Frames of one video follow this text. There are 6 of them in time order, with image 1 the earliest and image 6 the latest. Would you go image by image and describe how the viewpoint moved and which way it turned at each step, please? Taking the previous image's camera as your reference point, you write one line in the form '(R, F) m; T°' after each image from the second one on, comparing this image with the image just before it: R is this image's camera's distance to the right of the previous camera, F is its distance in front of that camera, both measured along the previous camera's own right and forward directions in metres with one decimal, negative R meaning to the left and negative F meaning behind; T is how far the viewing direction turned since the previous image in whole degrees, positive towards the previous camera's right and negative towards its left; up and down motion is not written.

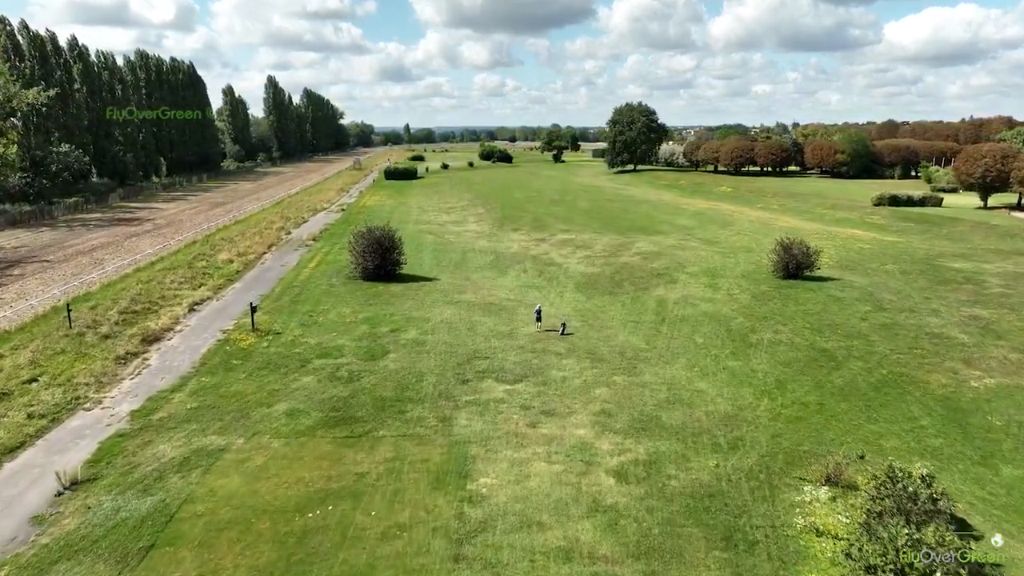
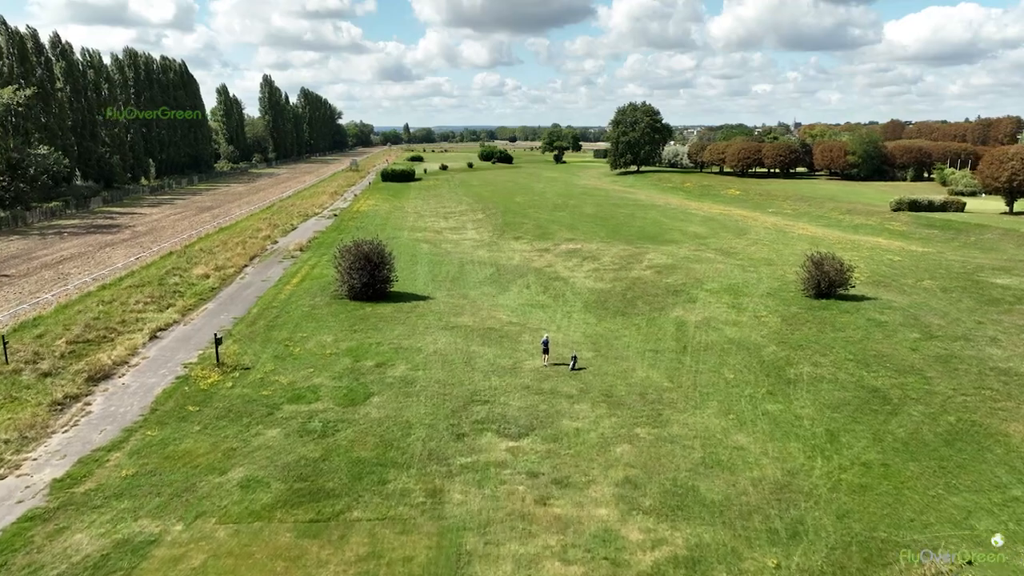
(-0.1, +2.0) m; 0°
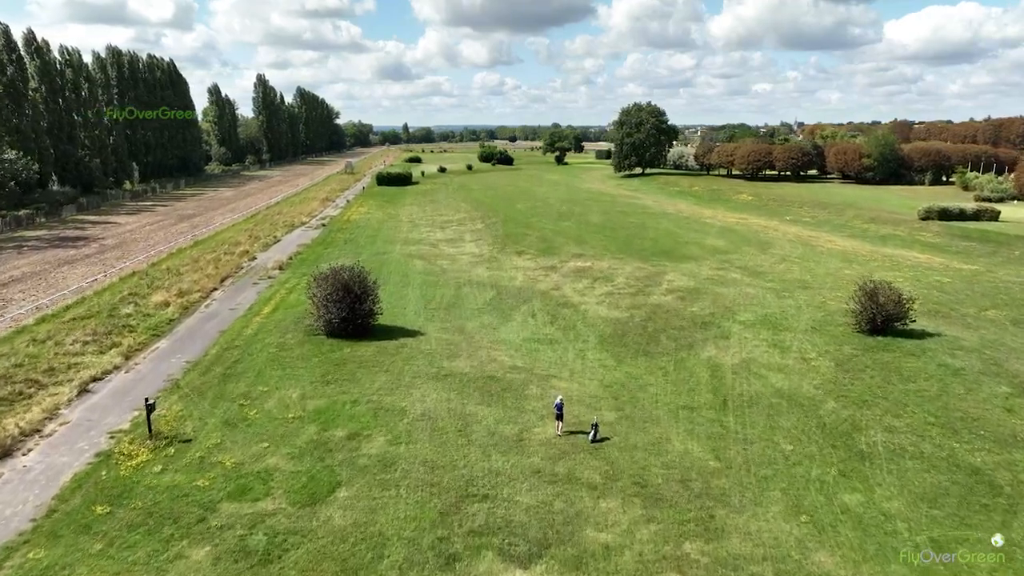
(-0.1, +2.7) m; 0°
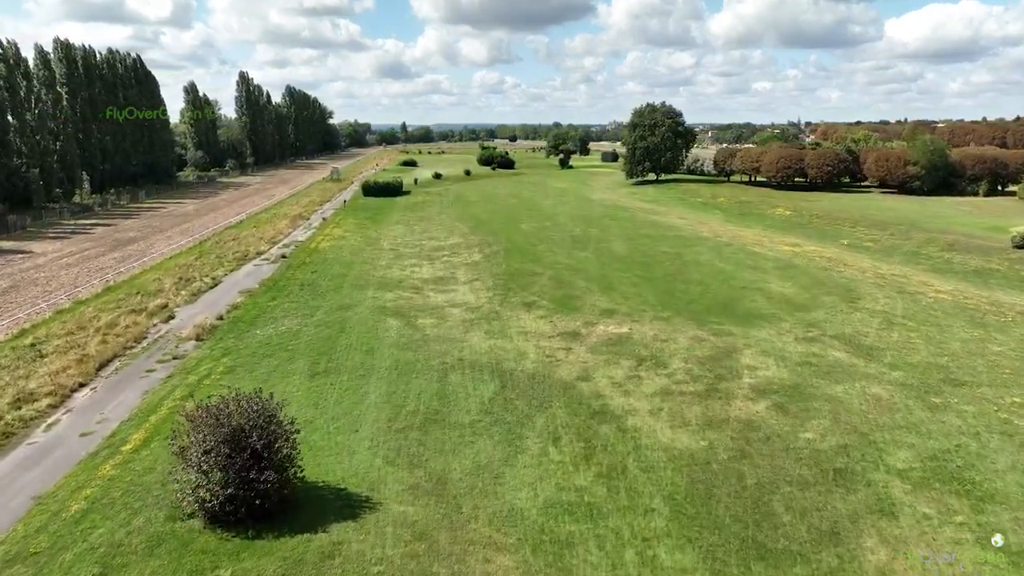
(-0.3, +7.0) m; 0°
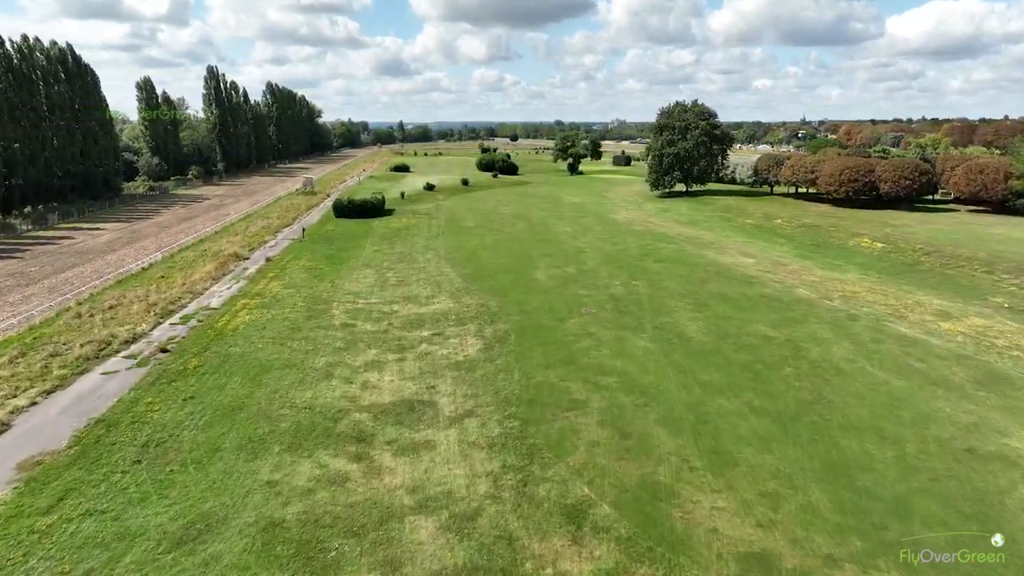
(-0.5, +11.2) m; 0°
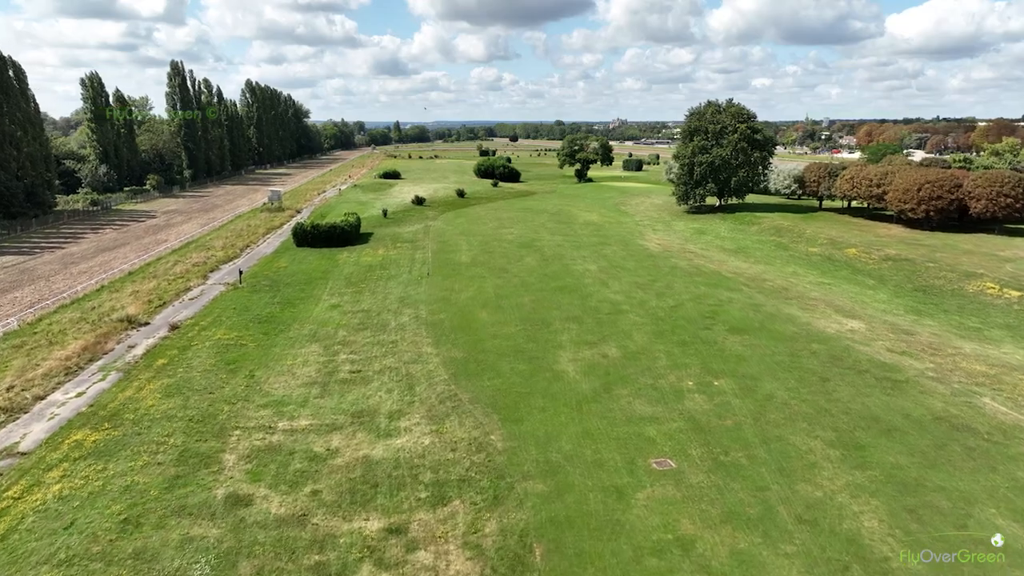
(-0.4, +9.7) m; 0°
